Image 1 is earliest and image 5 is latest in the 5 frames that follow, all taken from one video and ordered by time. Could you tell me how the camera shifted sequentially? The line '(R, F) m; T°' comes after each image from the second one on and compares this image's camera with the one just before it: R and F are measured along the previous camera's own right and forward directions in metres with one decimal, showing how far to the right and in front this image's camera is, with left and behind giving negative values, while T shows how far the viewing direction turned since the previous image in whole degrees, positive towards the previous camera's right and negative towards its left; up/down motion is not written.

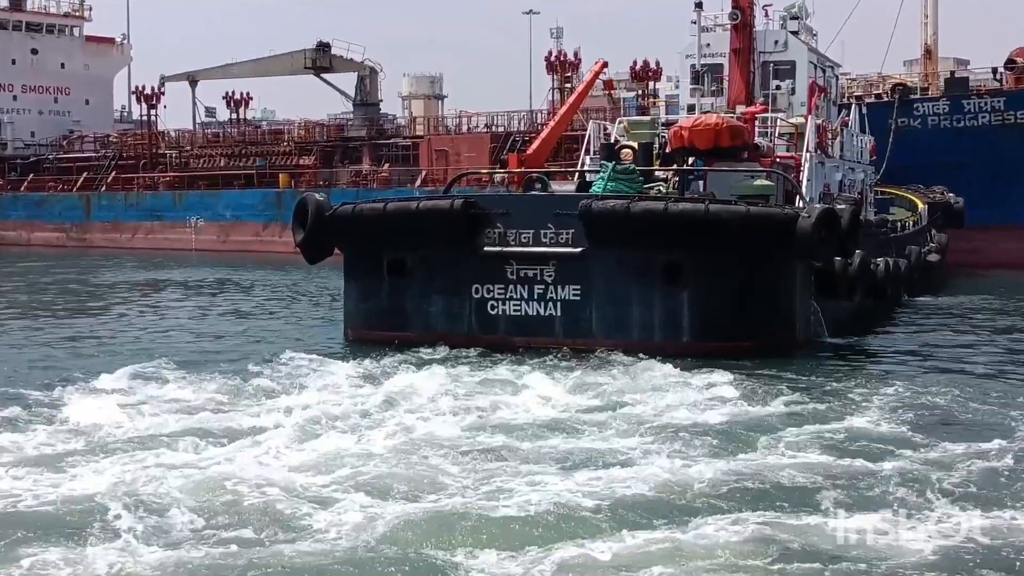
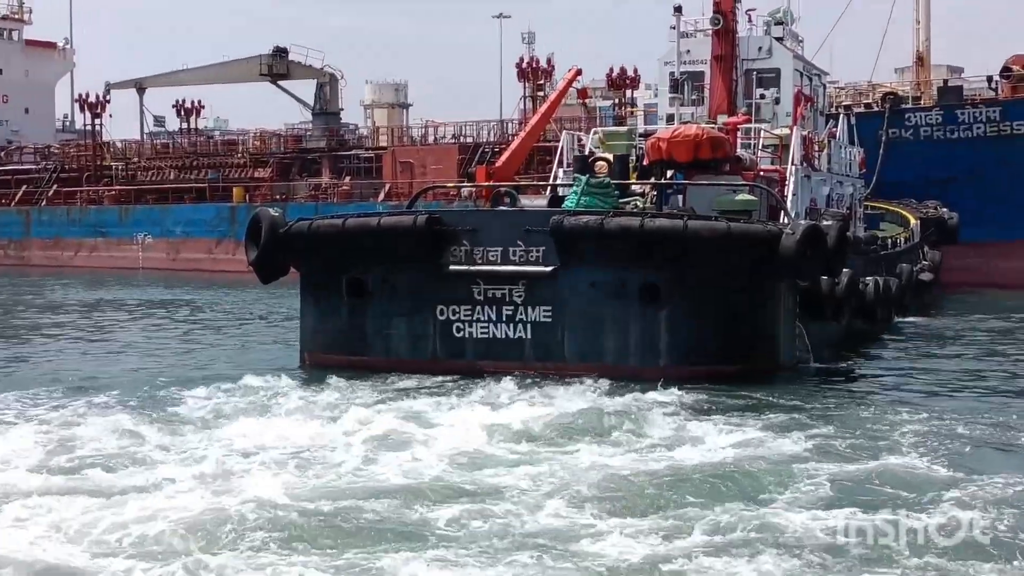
(+0.1, +0.6) m; +1°
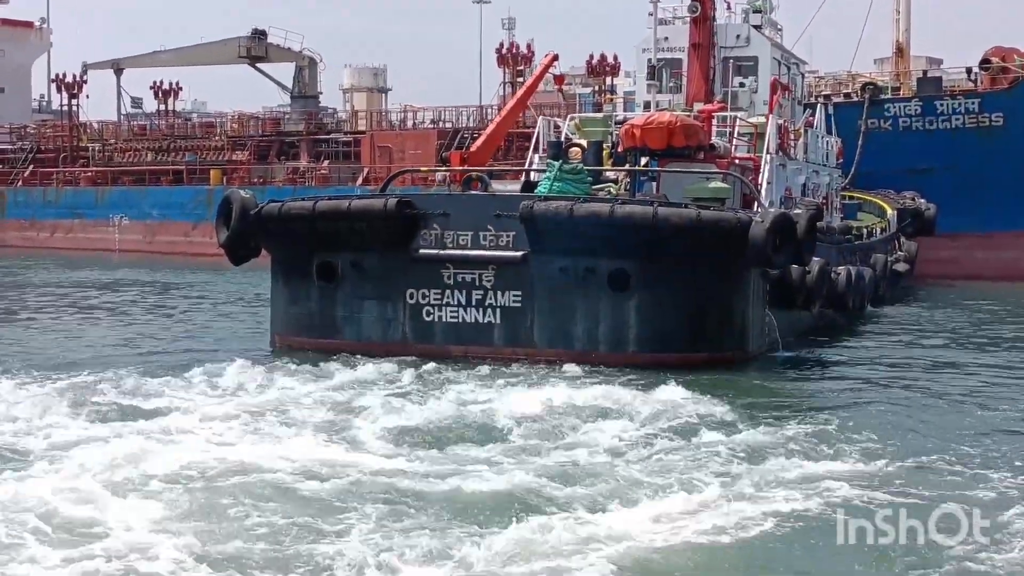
(+0.3, 0.0) m; 0°
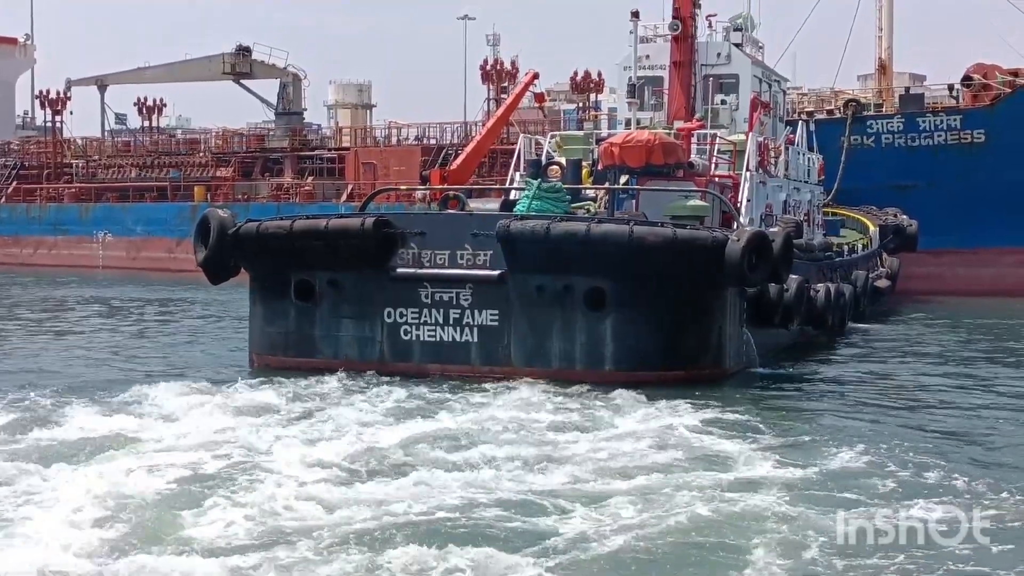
(+0.2, 0.0) m; 0°
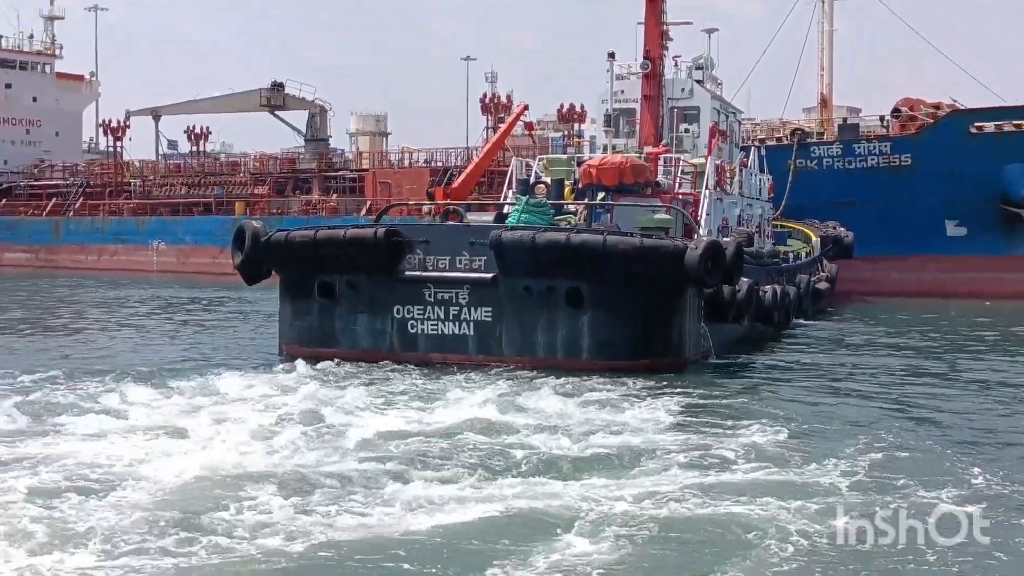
(+0.2, -1.6) m; -1°
